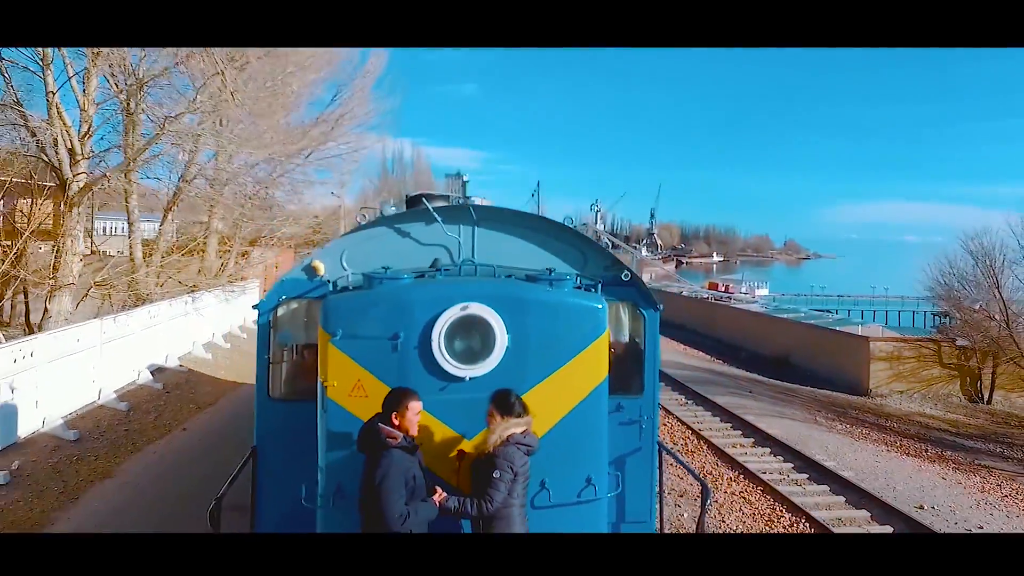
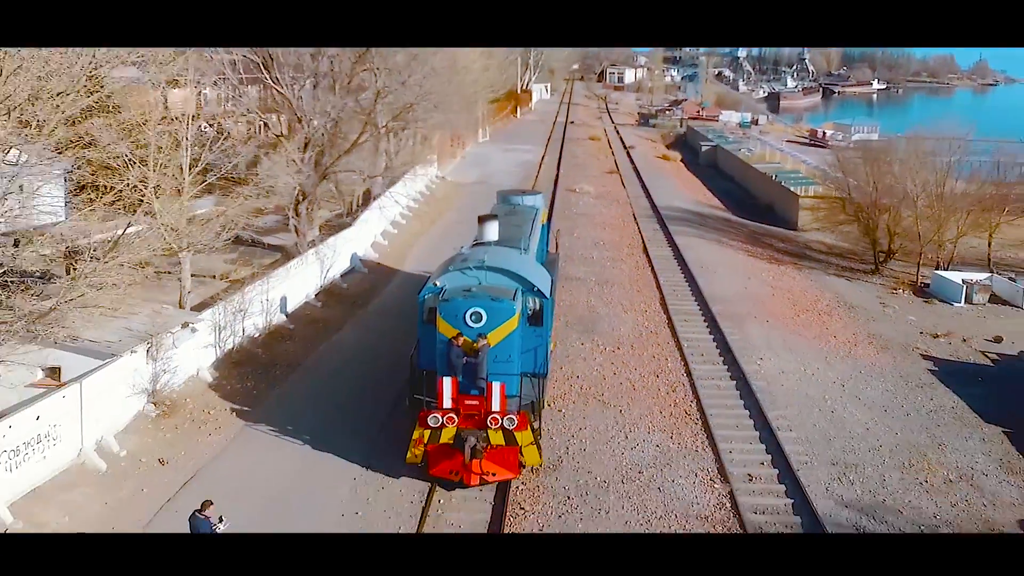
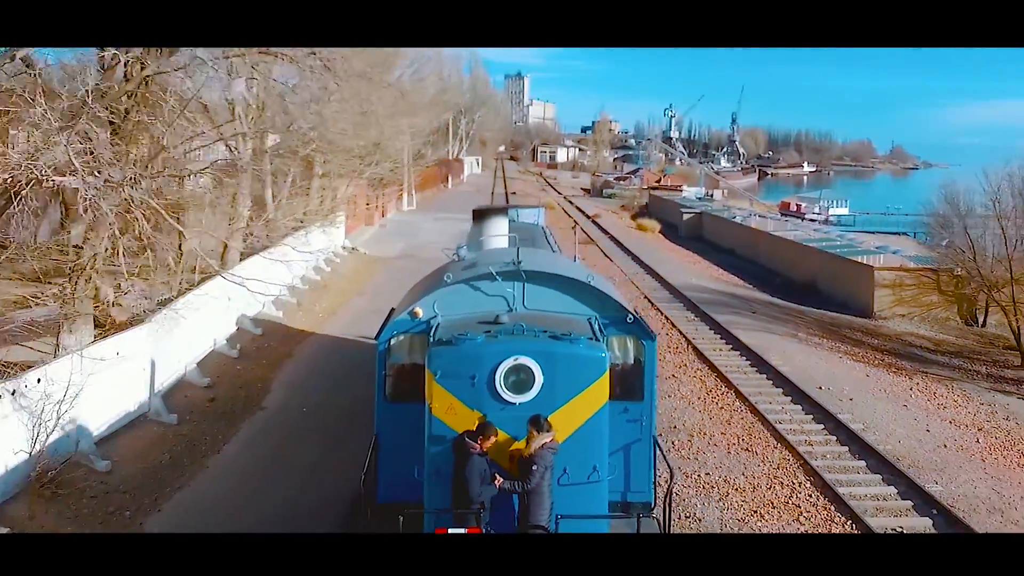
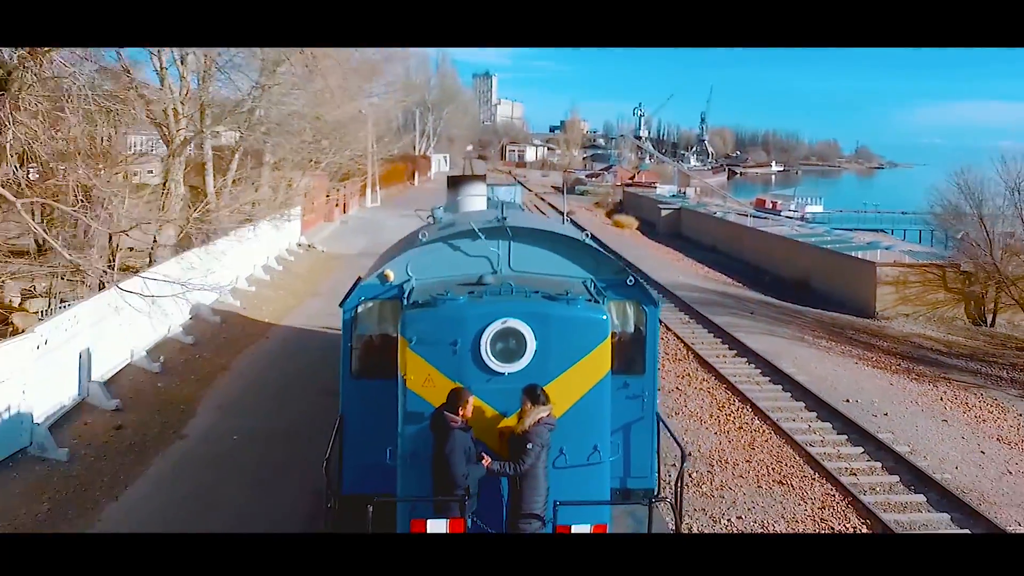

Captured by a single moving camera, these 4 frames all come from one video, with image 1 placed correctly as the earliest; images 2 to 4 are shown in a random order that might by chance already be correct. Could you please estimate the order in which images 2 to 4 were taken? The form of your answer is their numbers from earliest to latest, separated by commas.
4, 3, 2
